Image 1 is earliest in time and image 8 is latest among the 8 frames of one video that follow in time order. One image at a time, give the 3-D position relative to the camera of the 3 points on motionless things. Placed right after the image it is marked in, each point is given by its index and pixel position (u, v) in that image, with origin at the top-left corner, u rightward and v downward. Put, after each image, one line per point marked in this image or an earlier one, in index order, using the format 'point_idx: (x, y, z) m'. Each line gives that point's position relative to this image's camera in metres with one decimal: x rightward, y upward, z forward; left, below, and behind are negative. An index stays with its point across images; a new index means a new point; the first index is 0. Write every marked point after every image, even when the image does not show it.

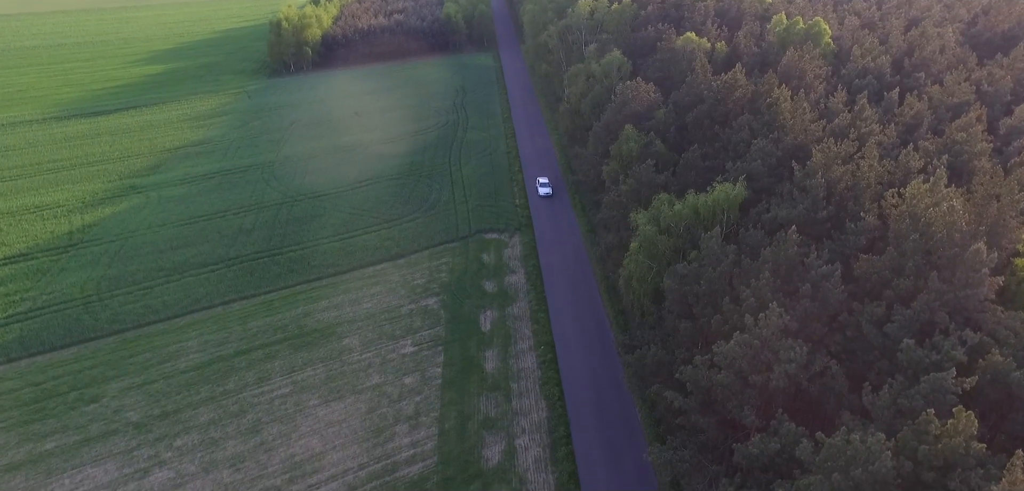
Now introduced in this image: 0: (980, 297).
0: (+11.8, -1.3, +18.8) m
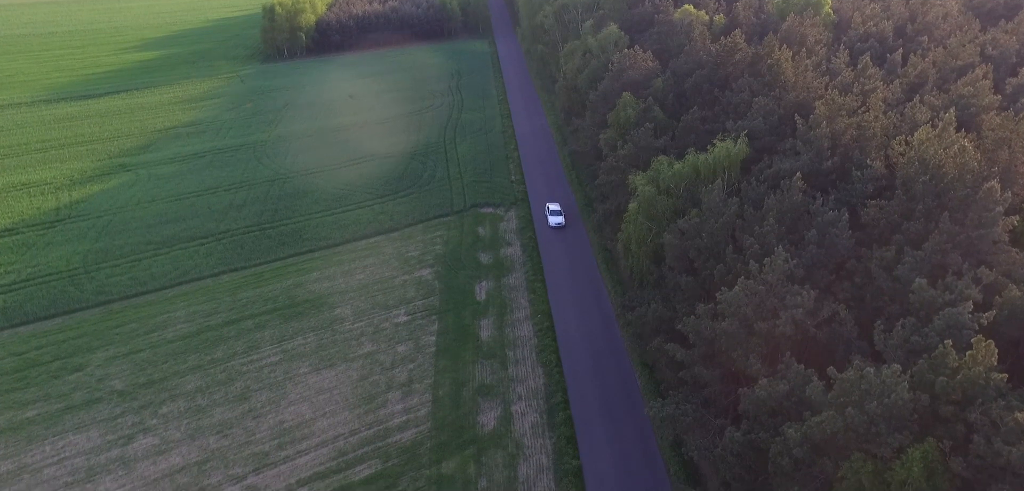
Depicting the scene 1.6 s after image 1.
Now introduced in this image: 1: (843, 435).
0: (+11.7, +0.2, +18.1) m
1: (+6.7, -3.7, +15.0) m
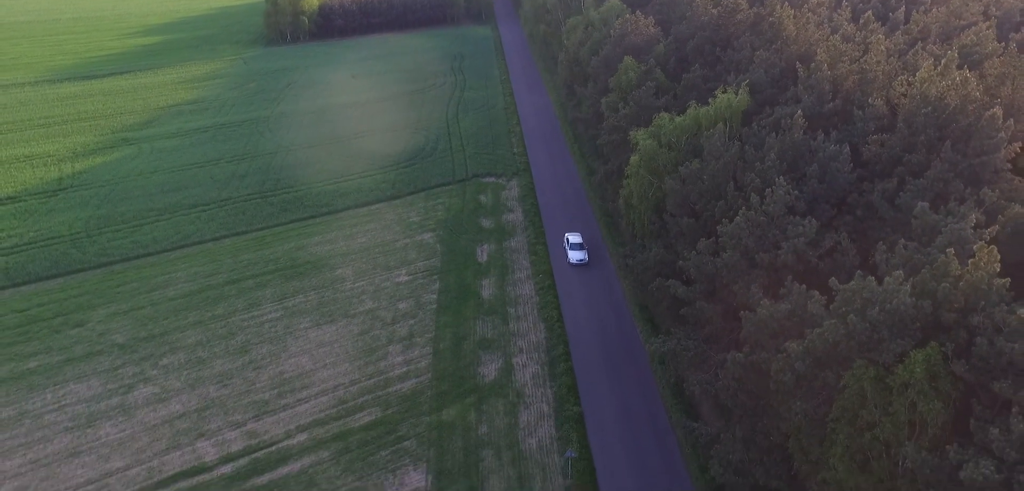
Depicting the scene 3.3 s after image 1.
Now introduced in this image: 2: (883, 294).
0: (+11.7, +2.0, +18.0) m
1: (+6.6, -1.9, +14.9) m
2: (+7.2, -0.9, +14.5) m
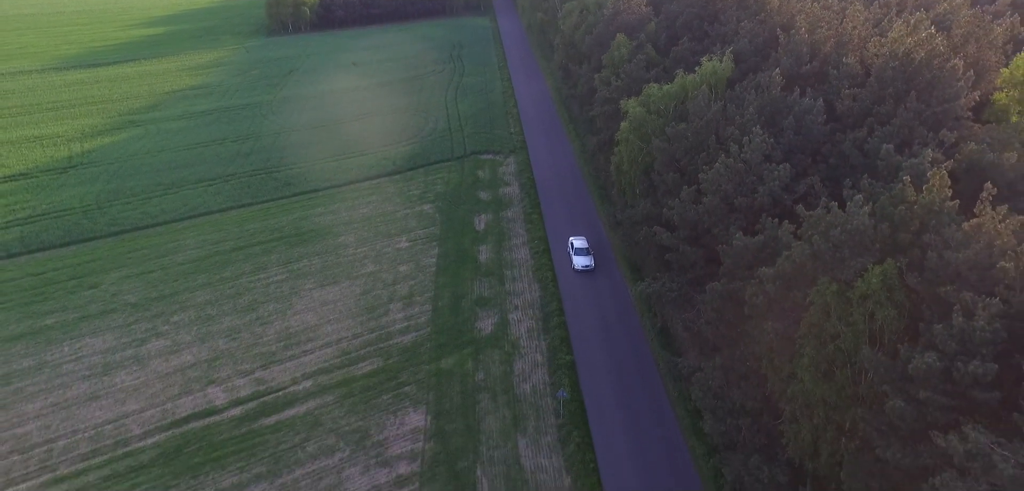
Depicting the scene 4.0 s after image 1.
0: (+11.5, +3.5, +19.2) m
1: (+6.5, -0.4, +16.2) m
2: (+7.0, +0.6, +15.7) m
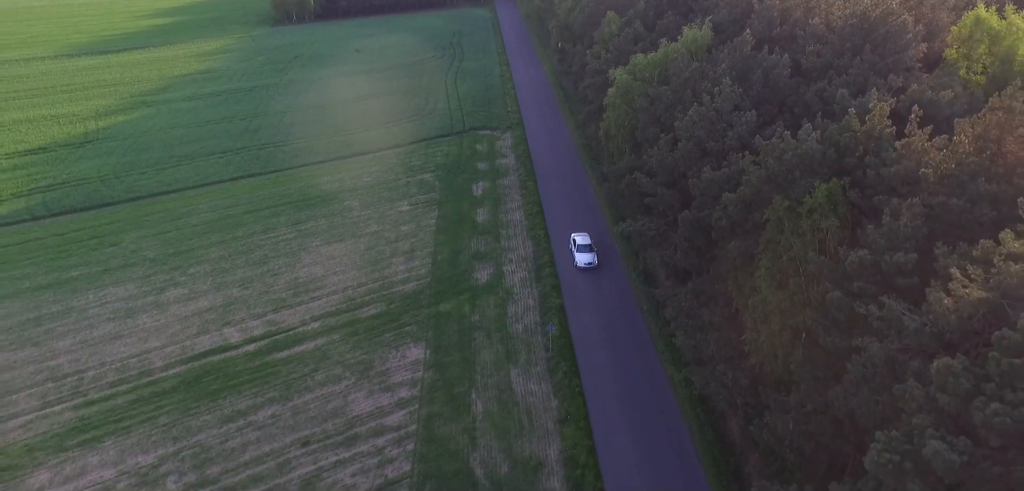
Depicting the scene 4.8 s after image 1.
0: (+11.2, +5.3, +21.2) m
1: (+6.2, +1.4, +18.2) m
2: (+6.7, +2.4, +17.7) m
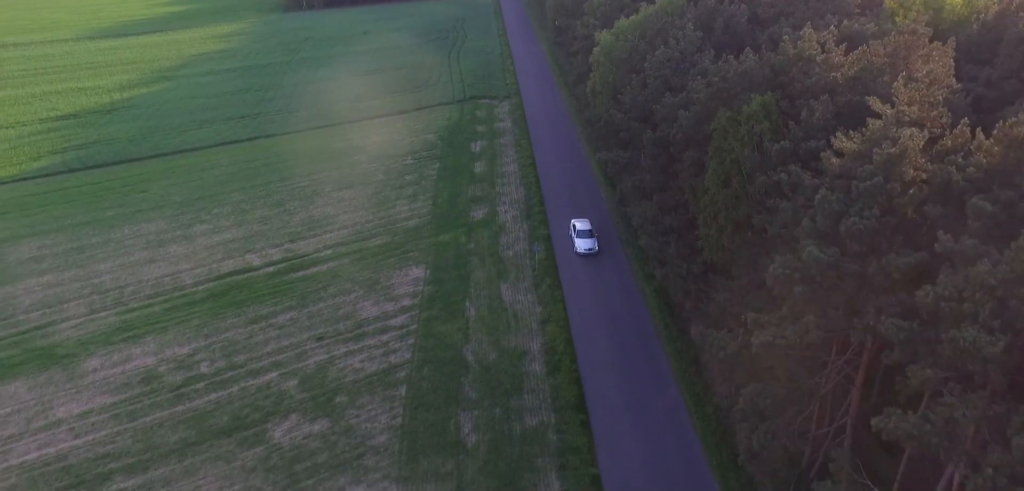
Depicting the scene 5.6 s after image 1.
0: (+10.8, +7.9, +24.3) m
1: (+5.8, +4.0, +21.3) m
2: (+6.3, +5.0, +20.8) m
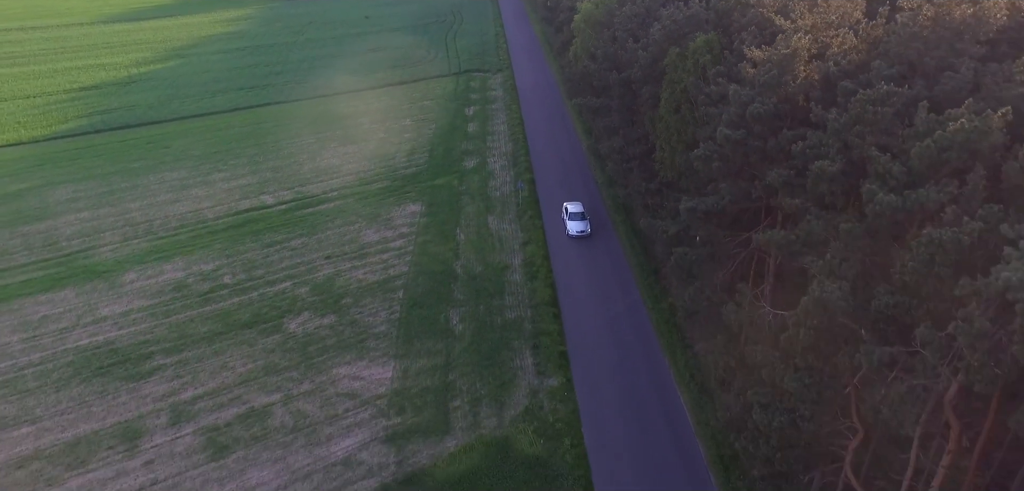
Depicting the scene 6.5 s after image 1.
0: (+10.3, +10.5, +27.8) m
1: (+5.2, +6.6, +24.8) m
2: (+5.7, +7.6, +24.3) m
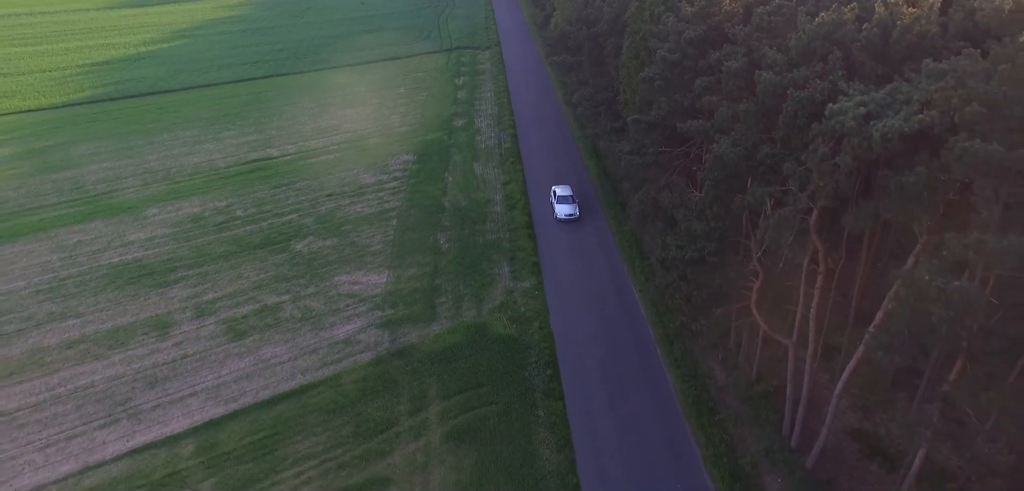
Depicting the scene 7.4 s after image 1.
0: (+9.5, +13.1, +31.2) m
1: (+4.5, +9.2, +28.2) m
2: (+5.0, +10.2, +27.7) m
